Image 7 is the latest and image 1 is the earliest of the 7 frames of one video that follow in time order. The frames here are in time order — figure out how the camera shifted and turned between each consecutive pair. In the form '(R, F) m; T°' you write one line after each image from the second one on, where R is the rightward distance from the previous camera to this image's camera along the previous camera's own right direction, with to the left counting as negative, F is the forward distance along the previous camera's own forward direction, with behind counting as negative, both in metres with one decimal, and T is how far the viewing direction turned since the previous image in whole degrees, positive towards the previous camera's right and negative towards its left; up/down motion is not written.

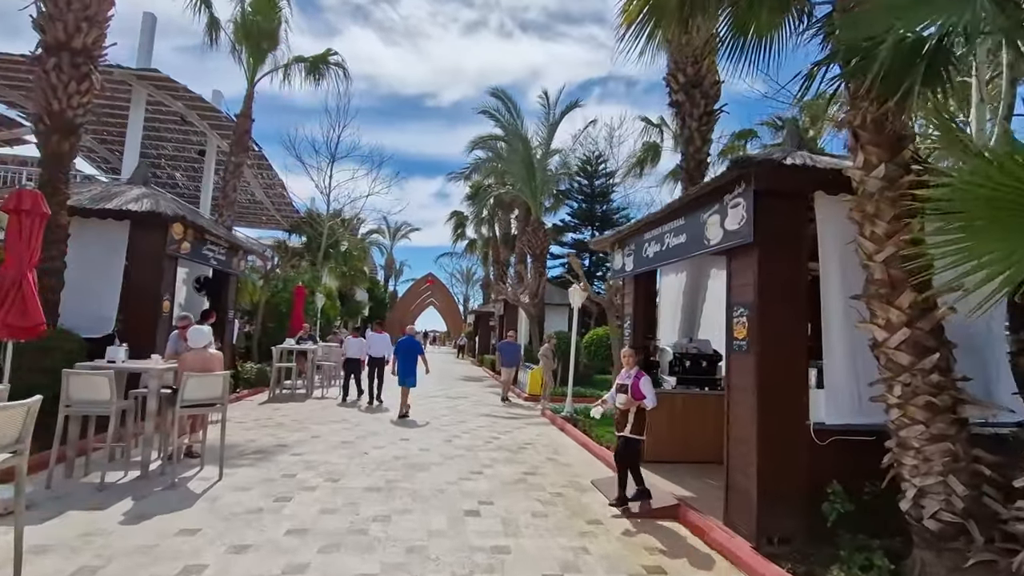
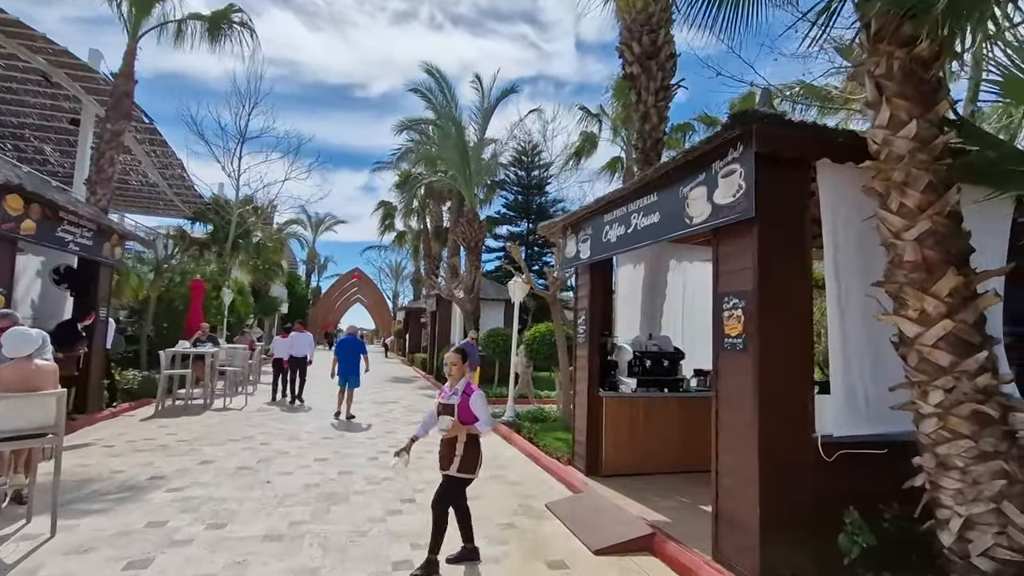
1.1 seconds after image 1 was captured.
(-0.1, +1.2) m; +8°
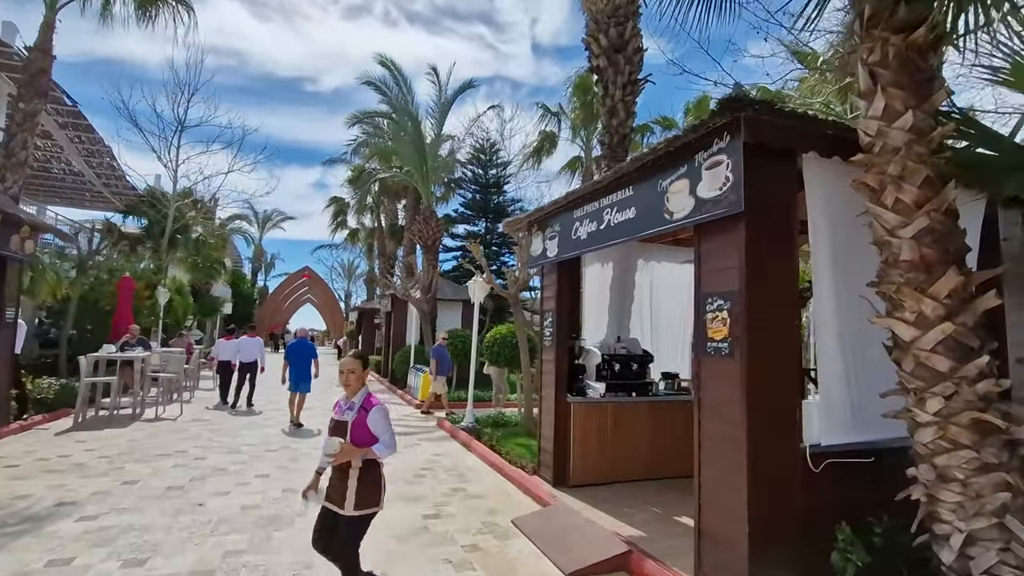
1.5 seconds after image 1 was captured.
(-0.1, +0.5) m; +5°
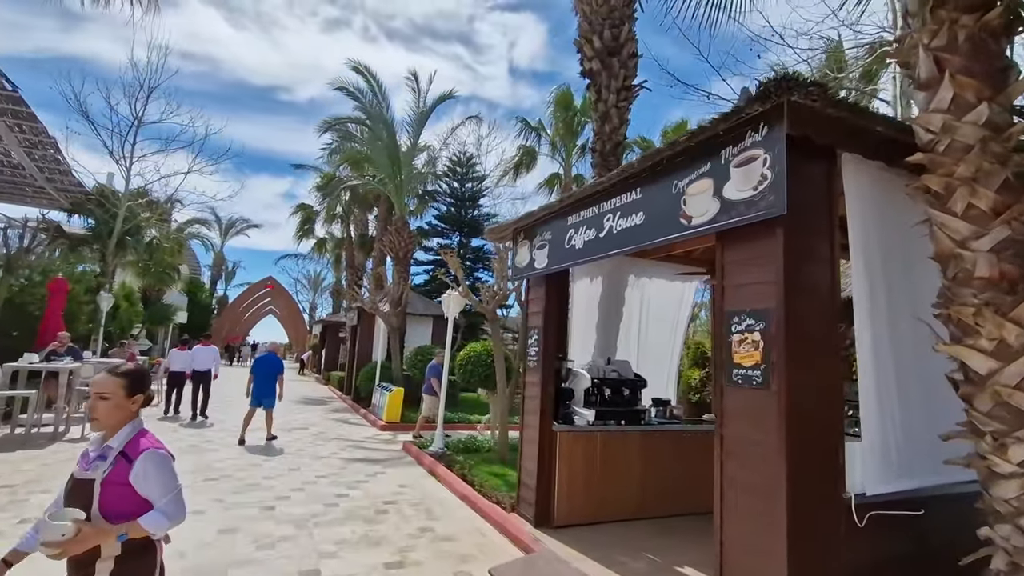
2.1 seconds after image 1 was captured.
(-0.2, +0.7) m; +3°
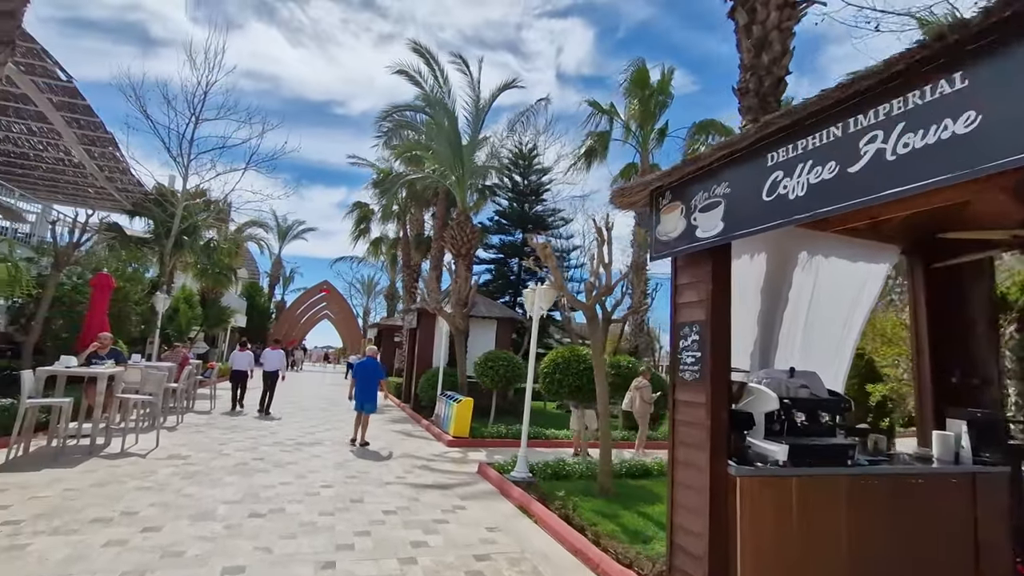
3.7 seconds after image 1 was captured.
(-0.9, +1.8) m; -5°
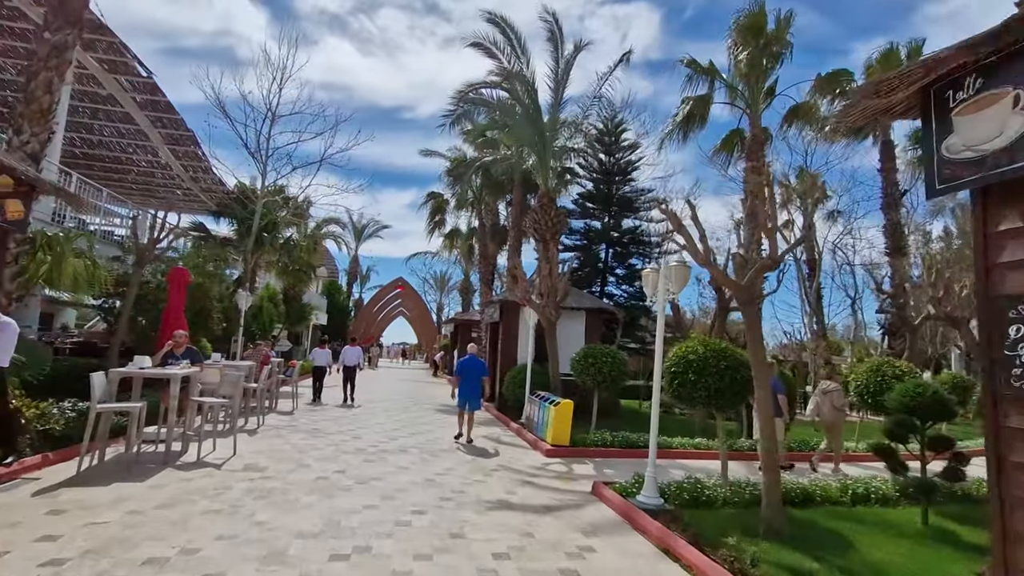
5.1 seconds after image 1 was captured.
(-0.7, +1.6) m; -8°
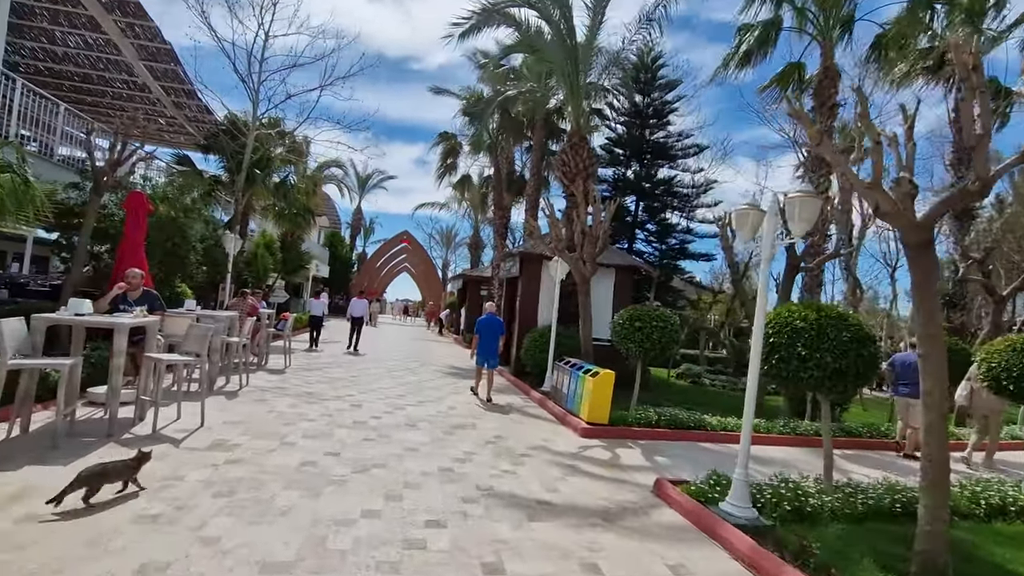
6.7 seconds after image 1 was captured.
(-0.5, +2.0) m; 0°
